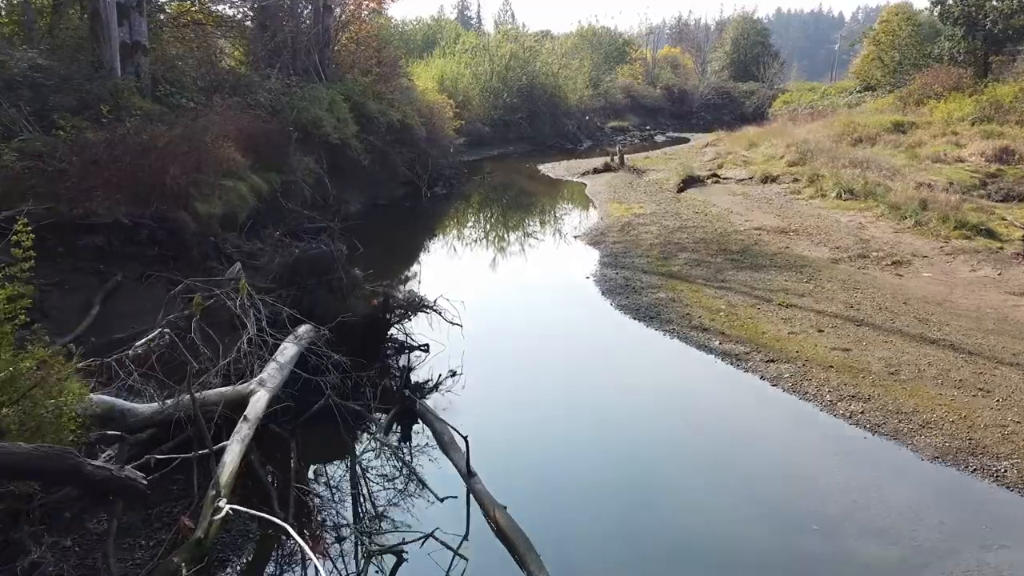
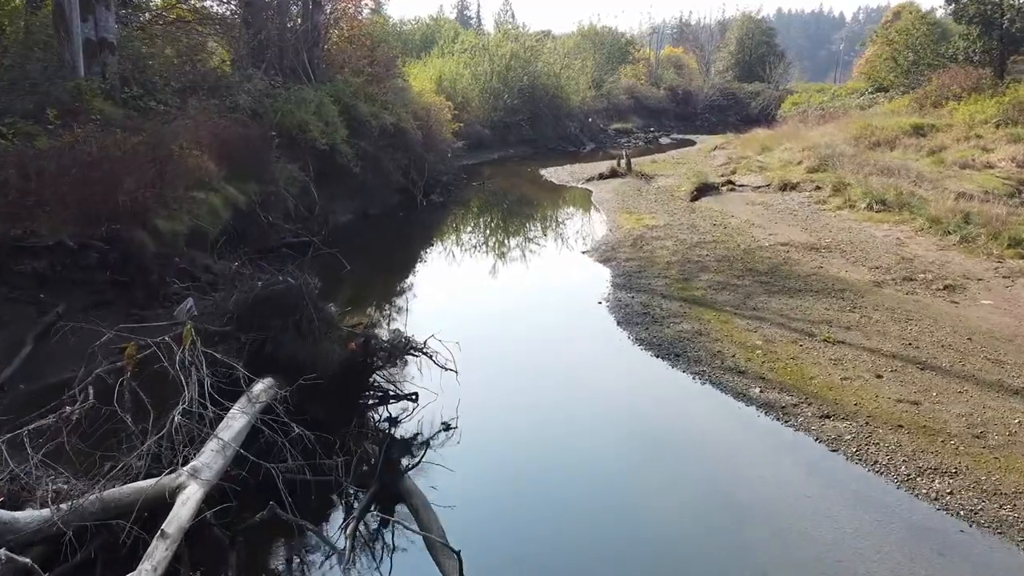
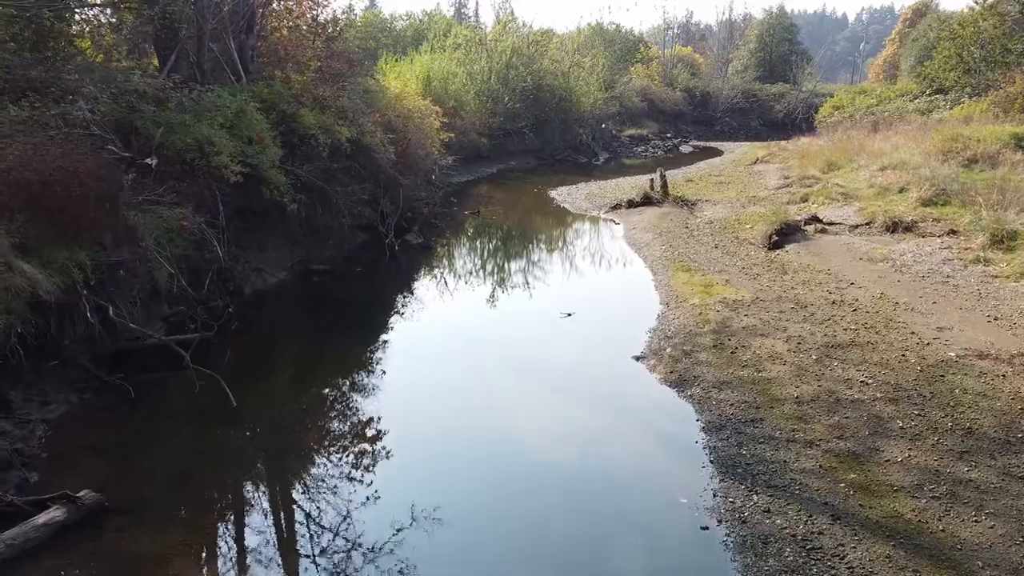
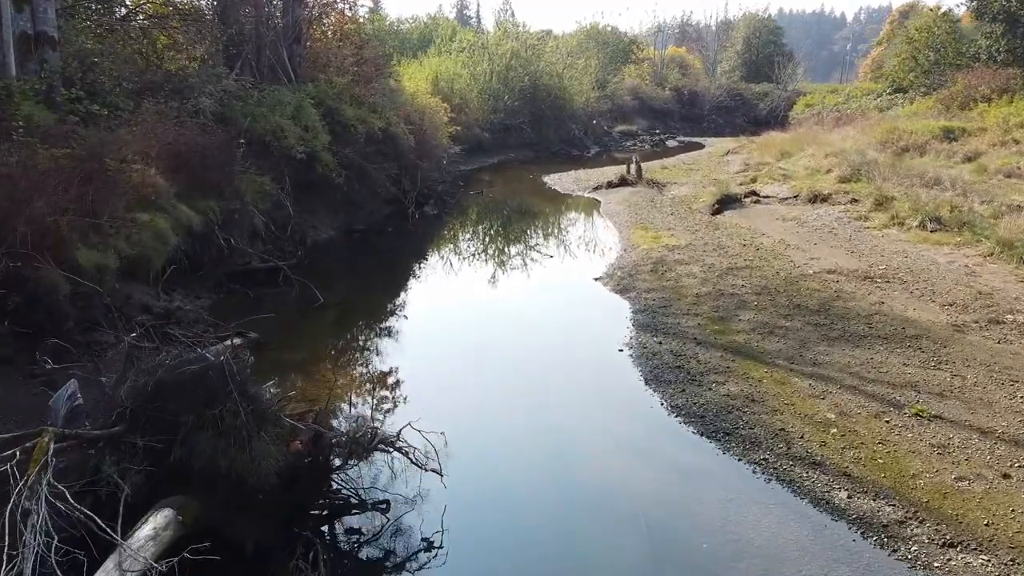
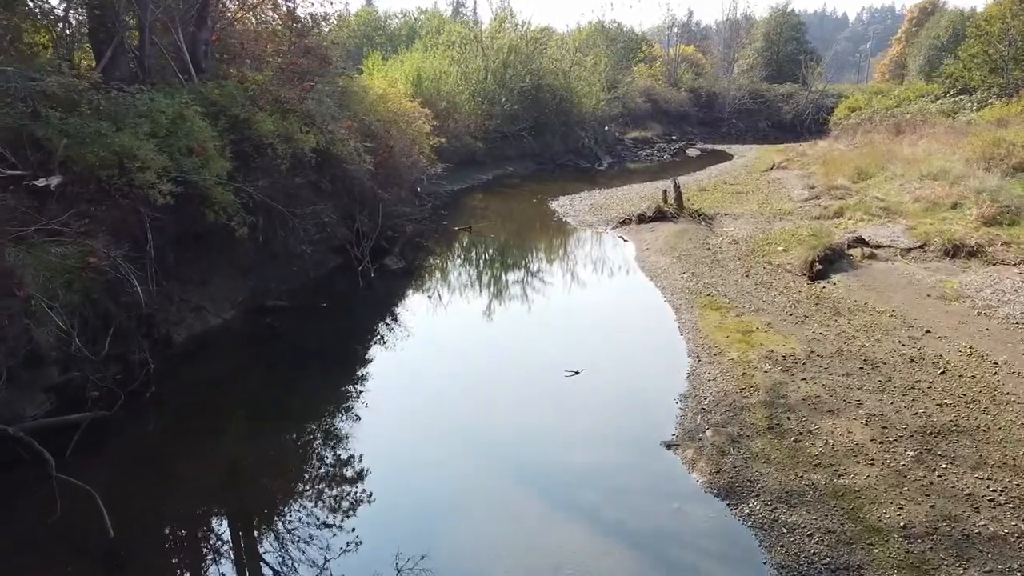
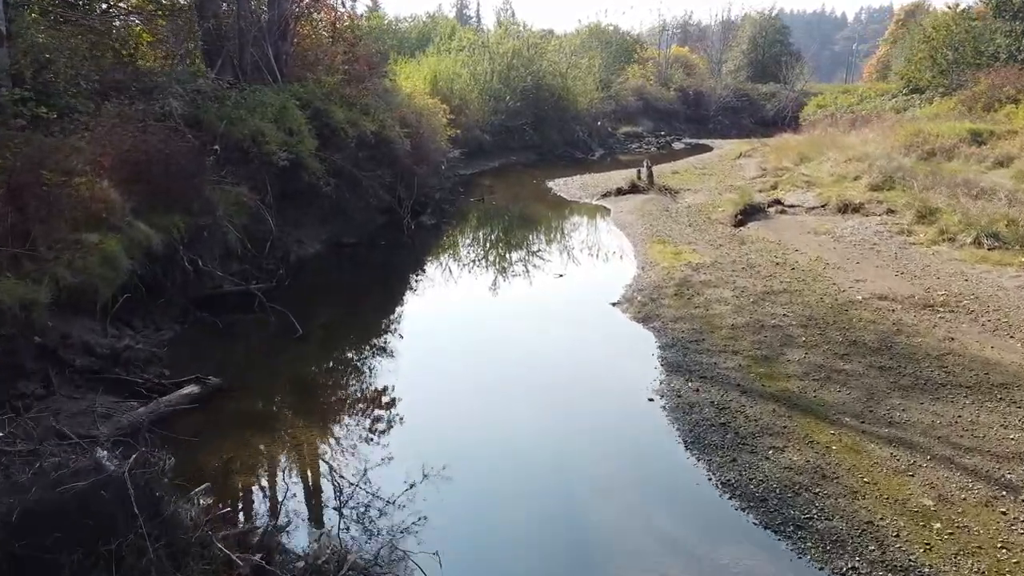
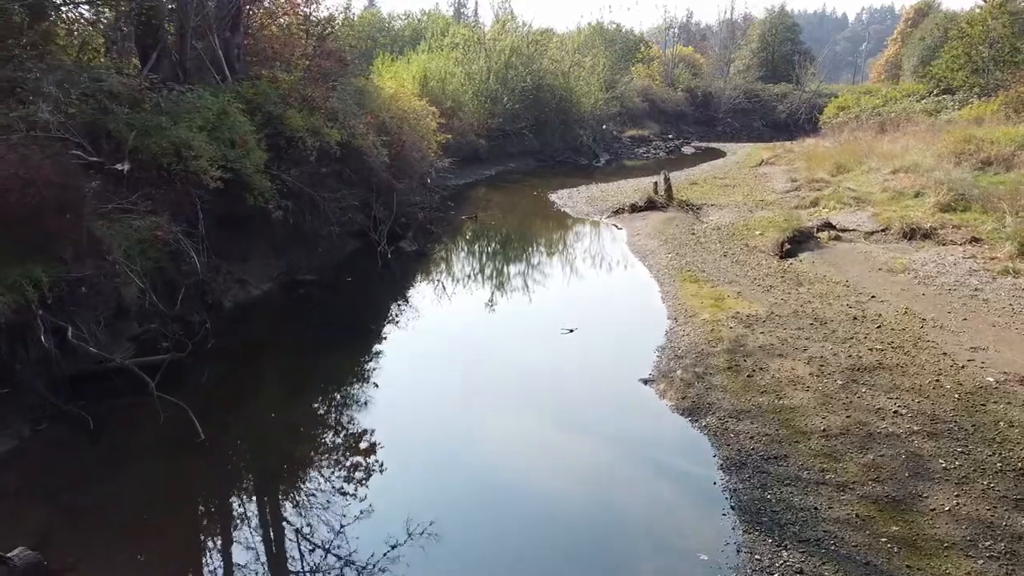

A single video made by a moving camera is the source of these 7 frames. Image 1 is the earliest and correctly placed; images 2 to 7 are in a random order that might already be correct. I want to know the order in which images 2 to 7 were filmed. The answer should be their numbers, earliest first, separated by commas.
2, 4, 6, 3, 7, 5
